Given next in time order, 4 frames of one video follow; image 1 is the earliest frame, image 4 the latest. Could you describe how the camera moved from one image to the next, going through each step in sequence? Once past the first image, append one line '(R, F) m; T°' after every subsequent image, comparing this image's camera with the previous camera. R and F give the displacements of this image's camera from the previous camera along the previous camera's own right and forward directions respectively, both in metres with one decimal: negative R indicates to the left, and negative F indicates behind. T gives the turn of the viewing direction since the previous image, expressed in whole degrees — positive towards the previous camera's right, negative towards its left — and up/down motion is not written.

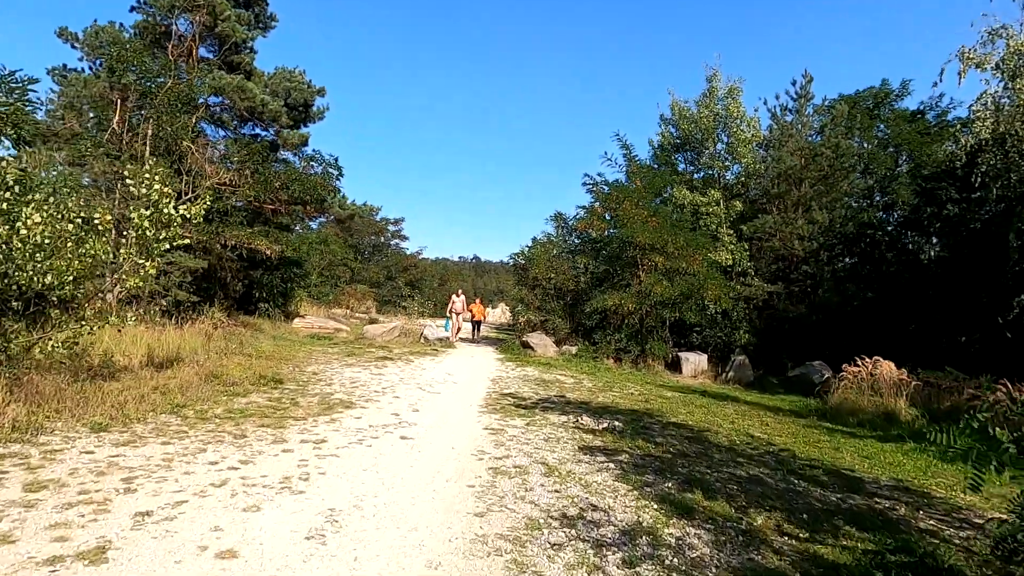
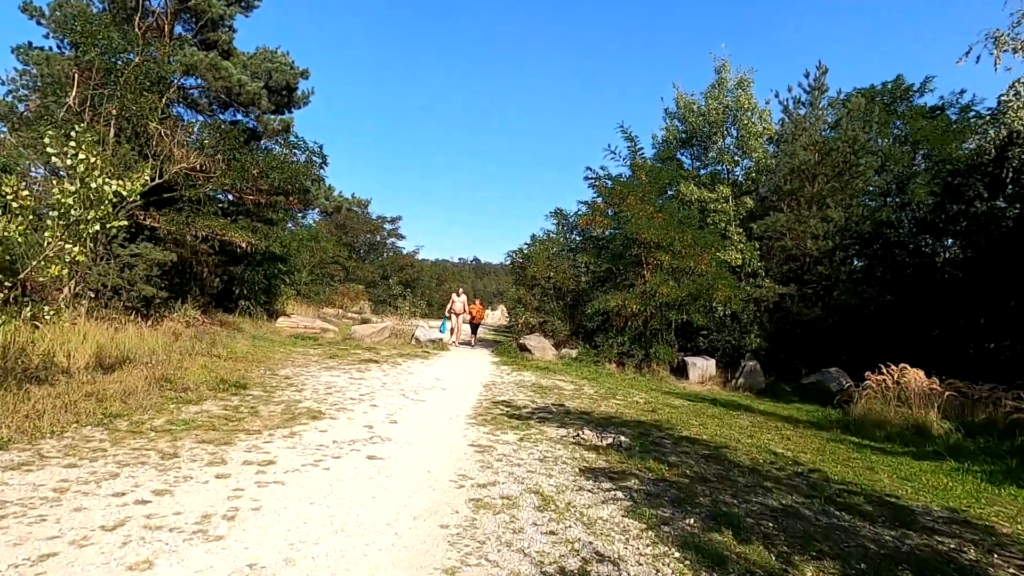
(+0.1, +1.0) m; 0°
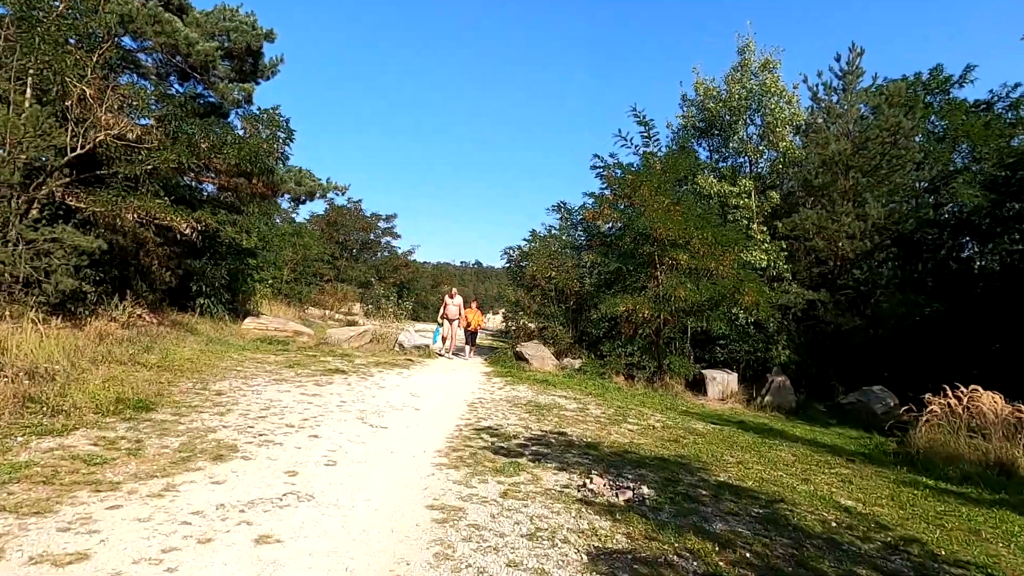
(+0.2, +2.0) m; 0°
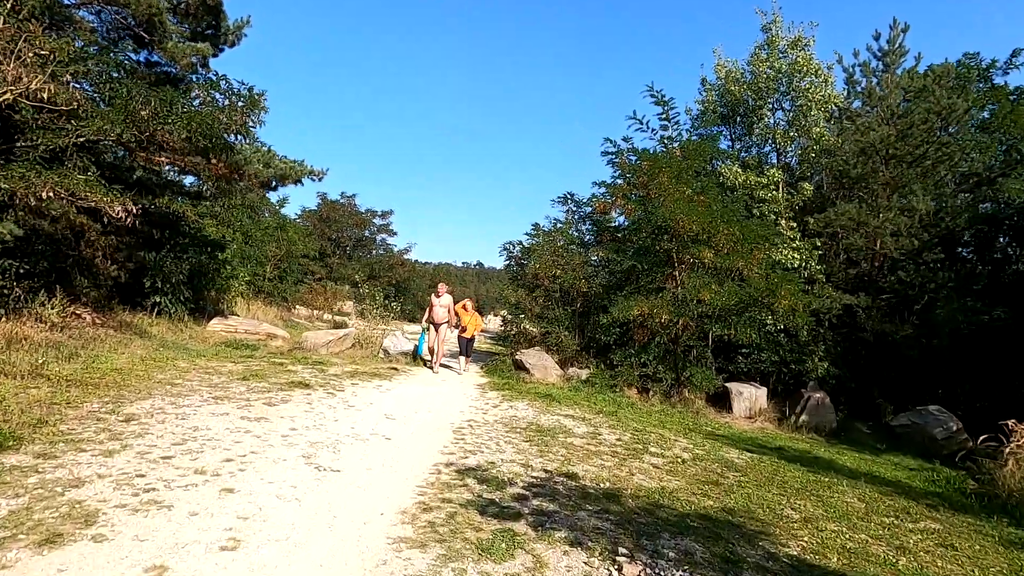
(+0.1, +1.8) m; 0°
